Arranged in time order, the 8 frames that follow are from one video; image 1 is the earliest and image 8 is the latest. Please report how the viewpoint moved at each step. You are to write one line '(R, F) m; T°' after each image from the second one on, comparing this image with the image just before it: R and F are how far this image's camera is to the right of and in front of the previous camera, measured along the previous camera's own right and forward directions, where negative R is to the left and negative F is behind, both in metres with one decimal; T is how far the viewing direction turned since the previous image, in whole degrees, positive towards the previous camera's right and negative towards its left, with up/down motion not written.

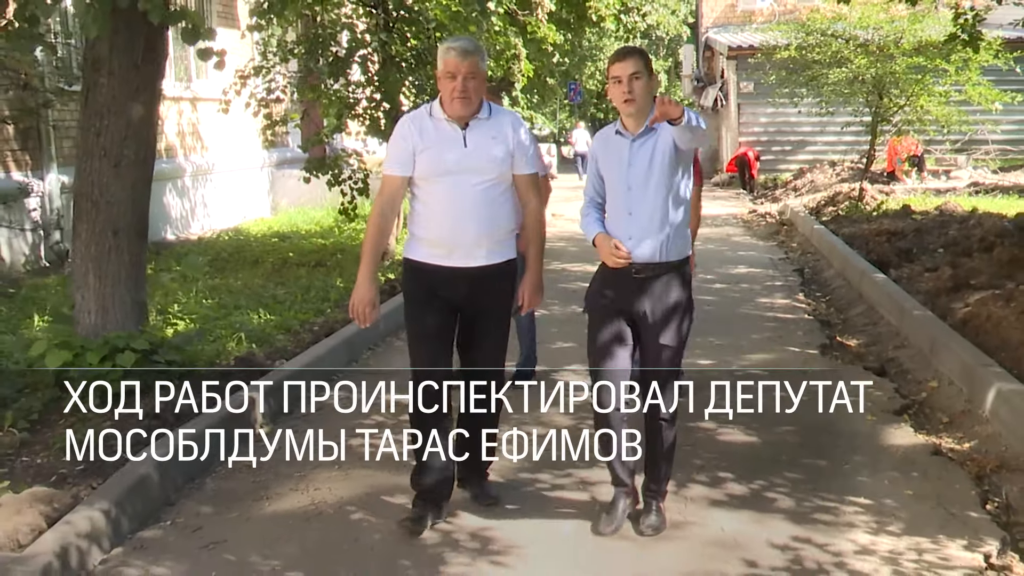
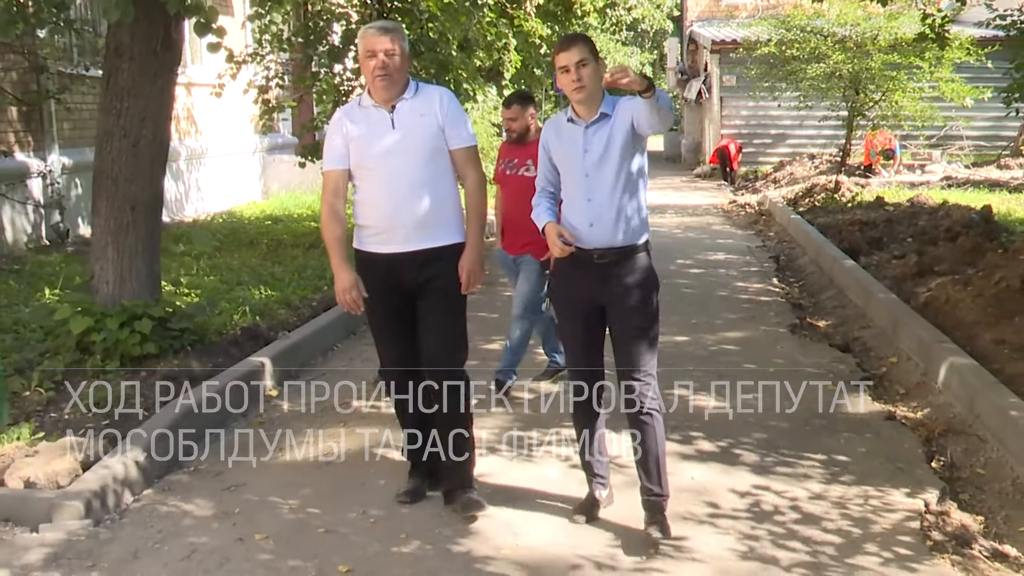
(0.0, -0.4) m; +1°
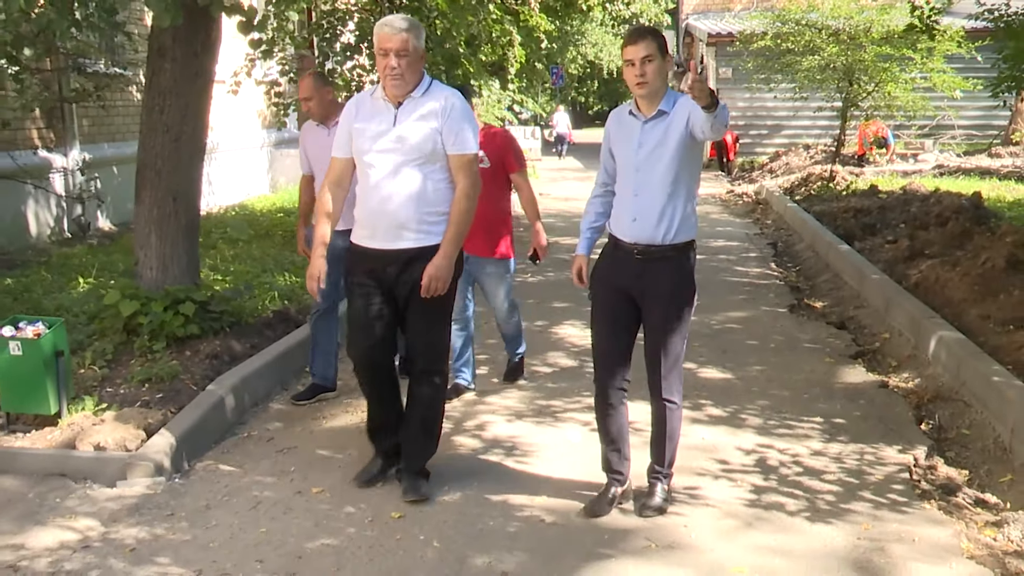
(-0.1, -0.4) m; 0°
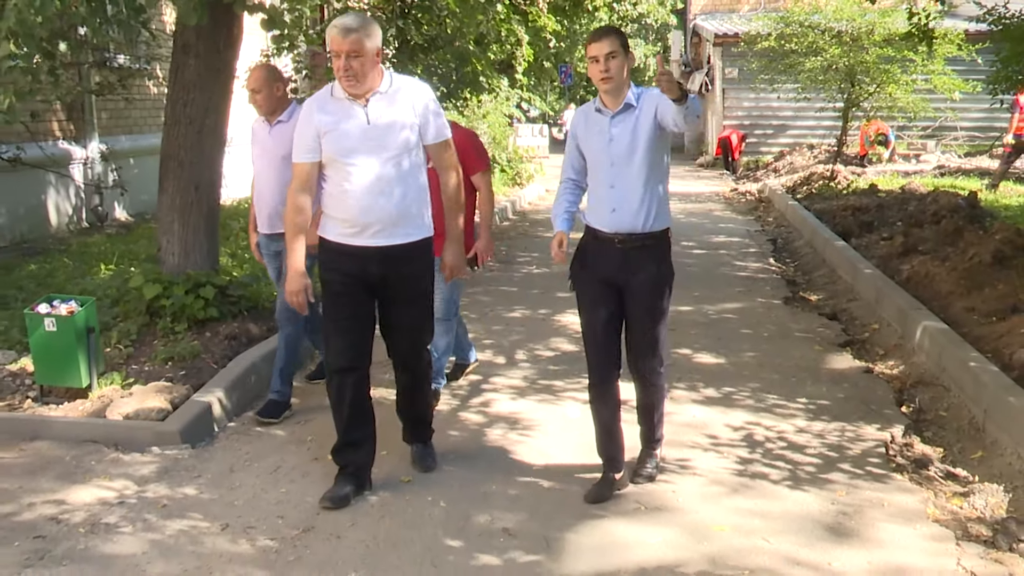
(0.0, -0.3) m; 0°
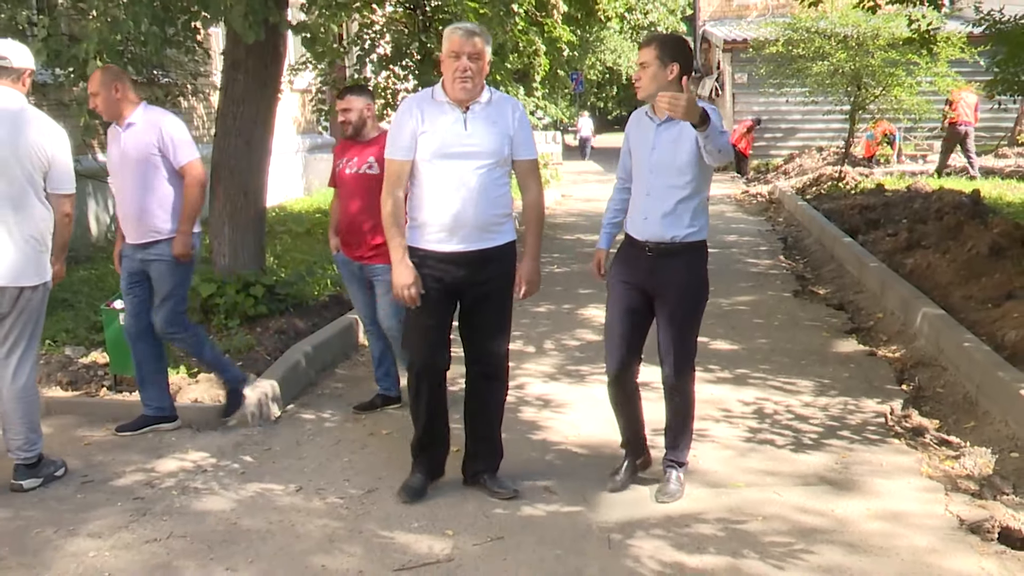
(-0.1, -0.5) m; -1°
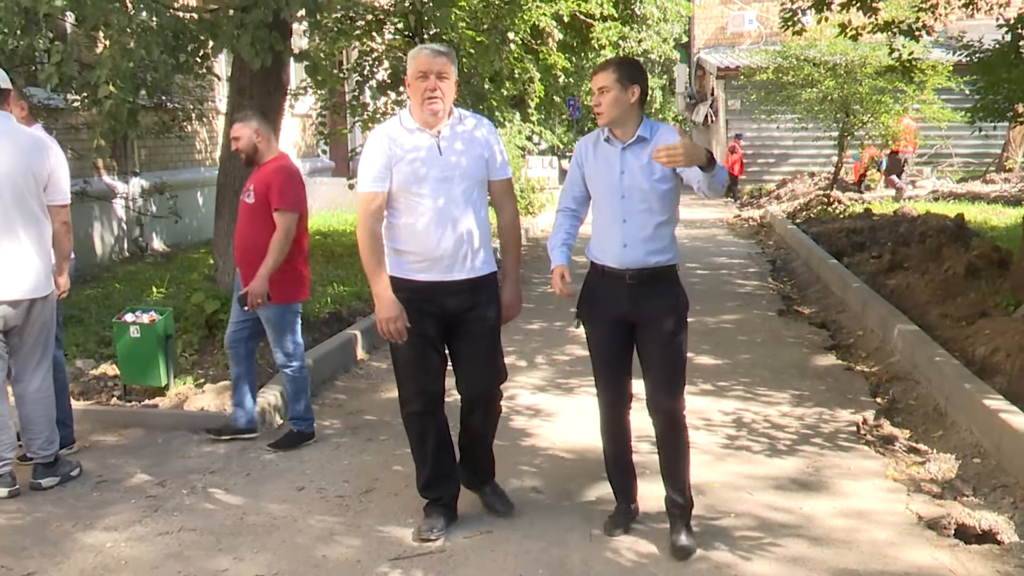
(0.0, -0.3) m; 0°
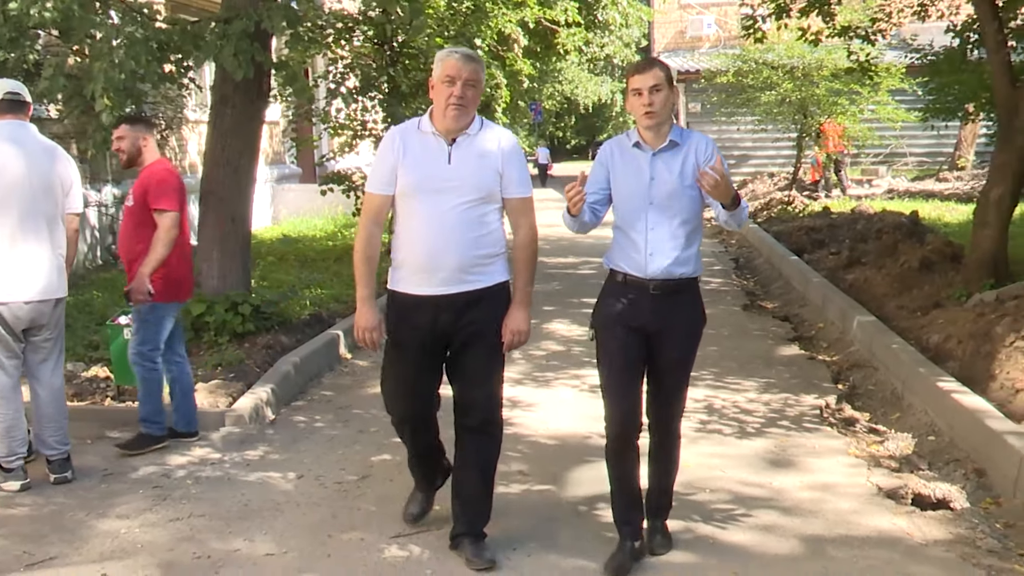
(-0.1, -0.3) m; +2°
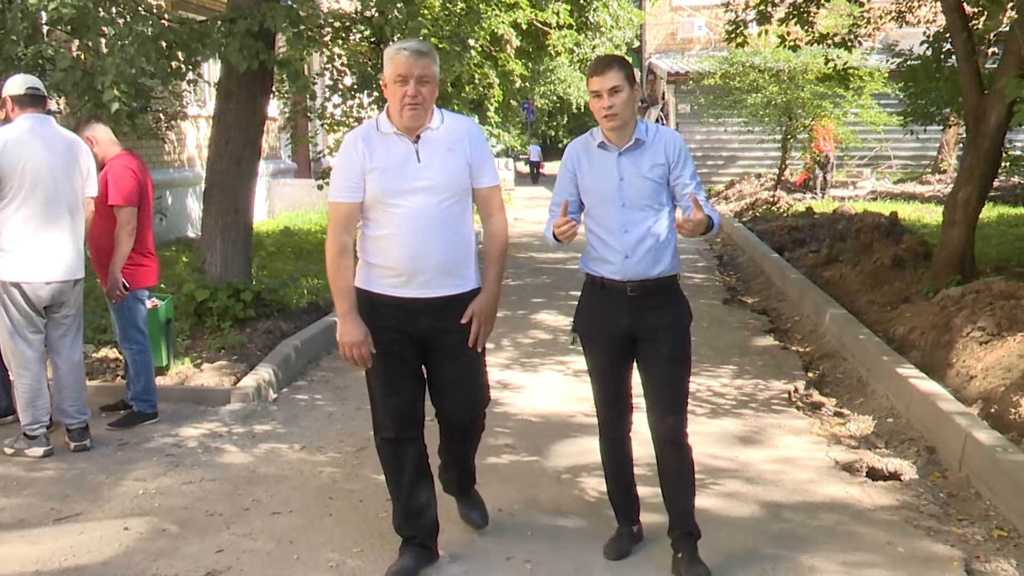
(0.0, -0.4) m; 0°
